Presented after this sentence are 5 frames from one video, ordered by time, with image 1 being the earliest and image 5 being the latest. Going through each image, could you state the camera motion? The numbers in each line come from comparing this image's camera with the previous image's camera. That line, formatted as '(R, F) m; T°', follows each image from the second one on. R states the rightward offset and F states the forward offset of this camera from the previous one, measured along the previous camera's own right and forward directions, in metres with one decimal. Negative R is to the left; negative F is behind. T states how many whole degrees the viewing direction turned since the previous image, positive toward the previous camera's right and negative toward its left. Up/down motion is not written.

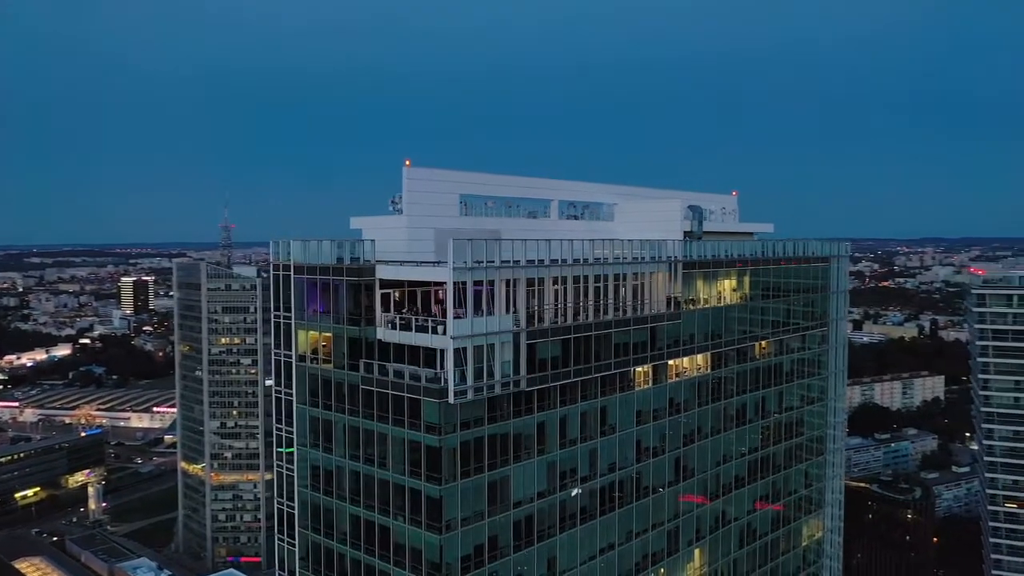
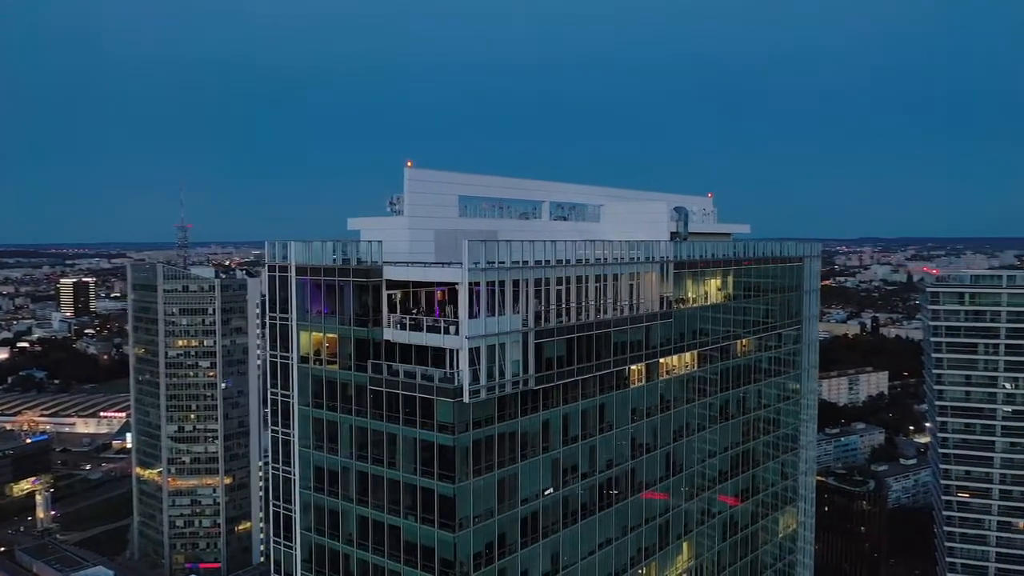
(-0.8, -0.1) m; +3°
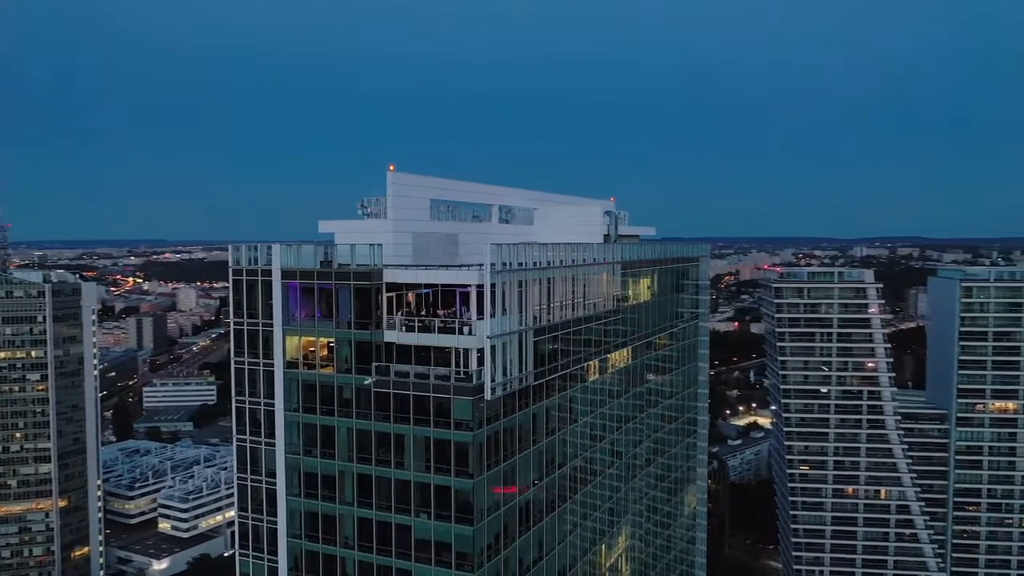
(-2.4, -0.3) m; +12°
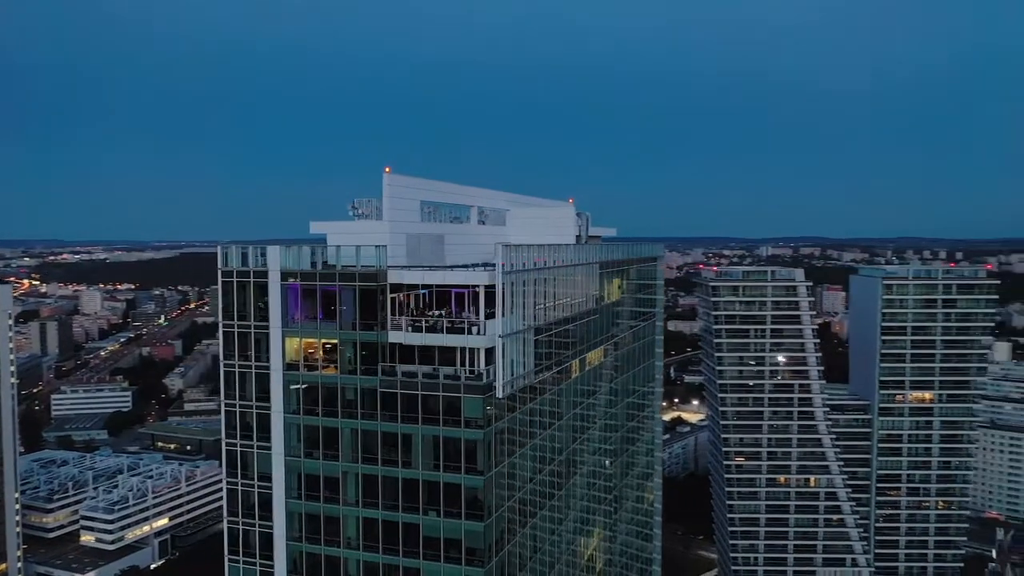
(-1.2, -0.2) m; +5°
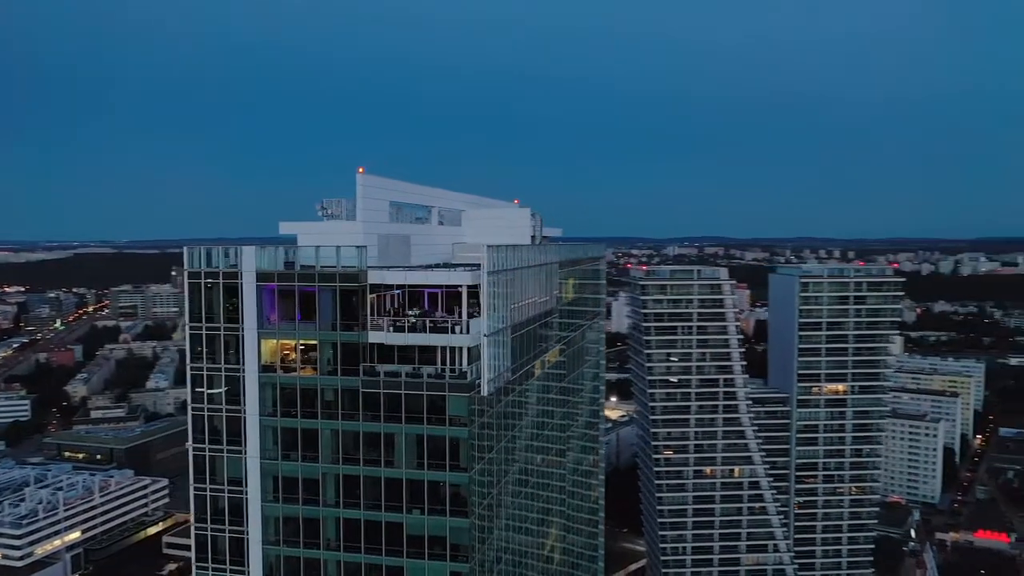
(-0.9, -0.2) m; +6°
